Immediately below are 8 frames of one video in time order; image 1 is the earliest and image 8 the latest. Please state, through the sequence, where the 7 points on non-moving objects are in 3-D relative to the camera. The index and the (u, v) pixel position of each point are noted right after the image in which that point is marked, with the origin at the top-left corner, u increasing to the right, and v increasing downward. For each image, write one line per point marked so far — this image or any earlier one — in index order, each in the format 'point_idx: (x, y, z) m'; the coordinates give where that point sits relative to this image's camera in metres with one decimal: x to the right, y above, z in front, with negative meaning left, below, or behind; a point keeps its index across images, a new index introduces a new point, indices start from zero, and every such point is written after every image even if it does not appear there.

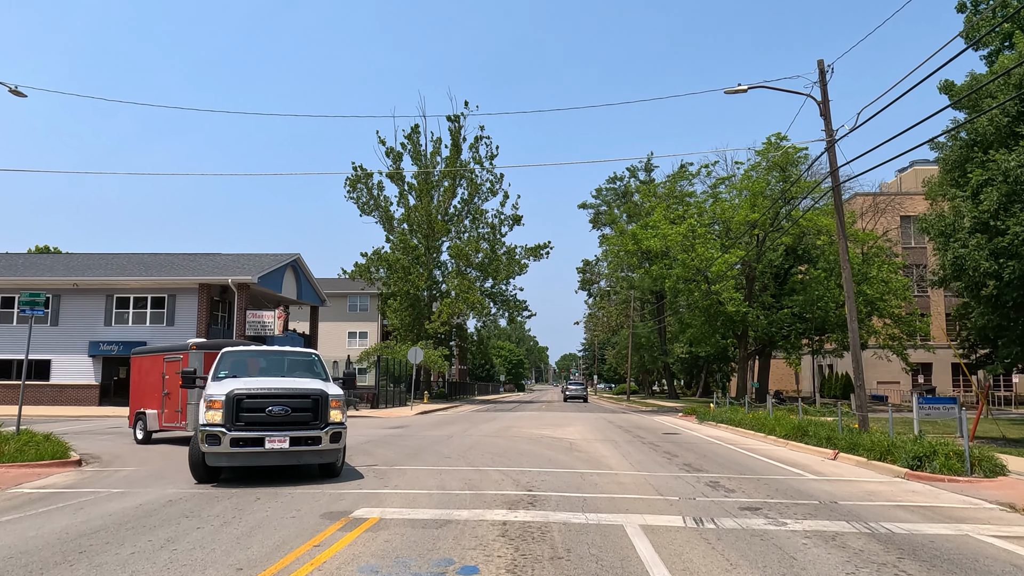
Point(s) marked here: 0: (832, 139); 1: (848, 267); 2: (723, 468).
0: (+7.3, +3.4, +17.5) m
1: (+7.6, +0.5, +17.4) m
2: (+3.6, -3.0, +12.9) m
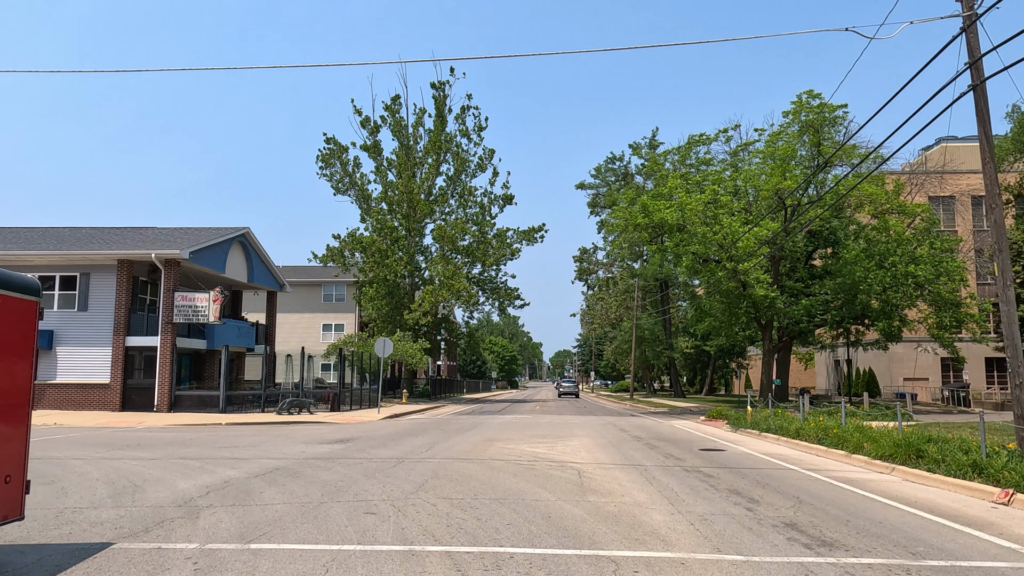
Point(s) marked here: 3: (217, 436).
0: (+7.0, +4.2, +11.6) m
1: (+7.3, +1.2, +11.6) m
2: (+3.3, -2.3, +7.0) m
3: (-6.9, -3.6, +18.3) m
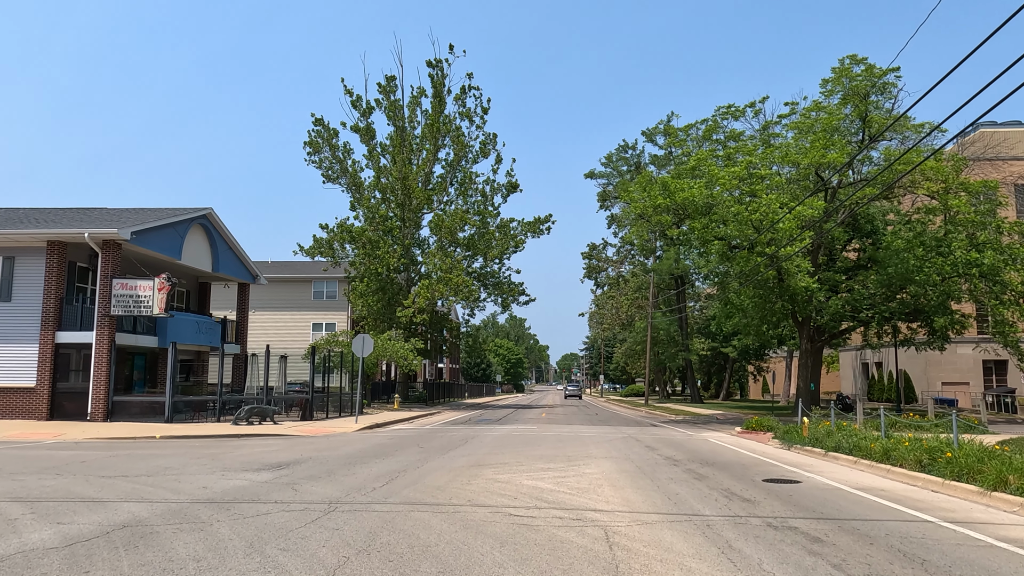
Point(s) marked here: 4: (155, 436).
0: (+6.9, +4.6, +7.3) m
1: (+7.2, +1.7, +7.2) m
2: (+3.1, -1.8, +2.7) m
3: (-7.0, -3.1, +14.1) m
4: (-9.0, -3.7, +19.3) m
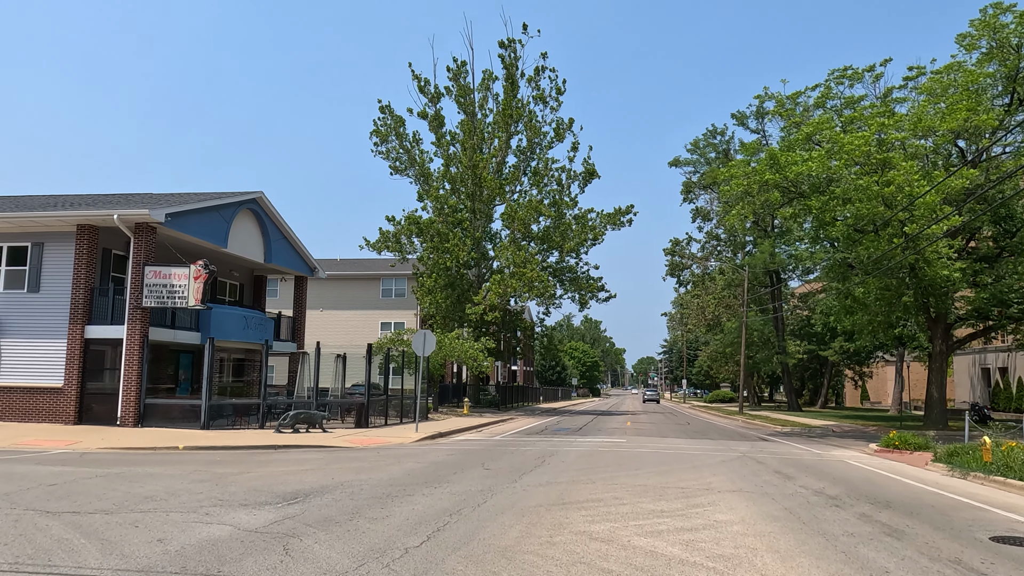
0: (+7.4, +5.0, +3.0) m
1: (+7.8, +2.1, +2.9) m
2: (+3.3, -1.4, -1.2) m
3: (-5.7, -2.8, +11.1) m
4: (-7.2, -3.4, +16.5) m
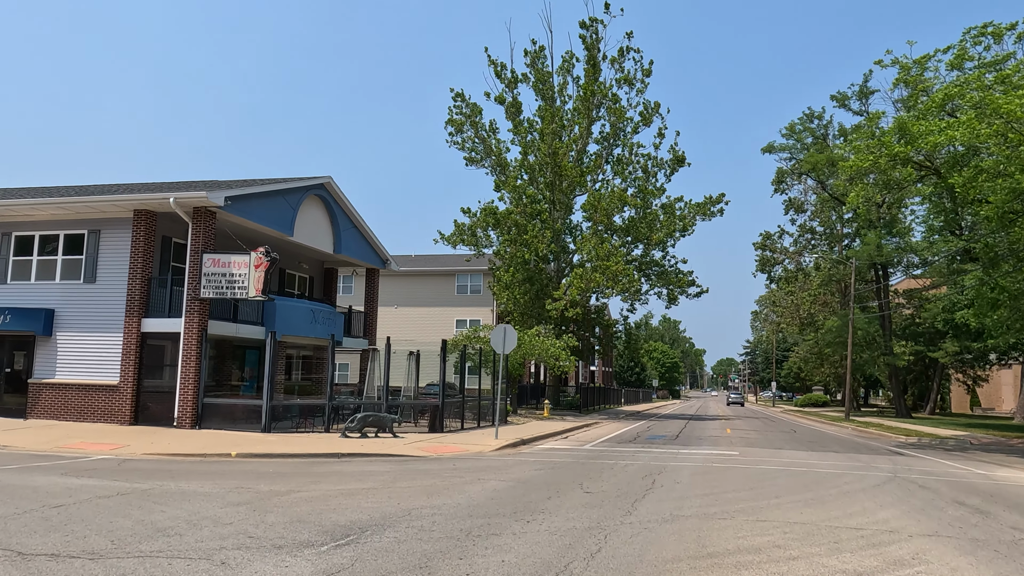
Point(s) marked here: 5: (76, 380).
0: (+7.9, +5.3, -0.2) m
1: (+8.2, +2.4, -0.3) m
2: (+3.4, -1.1, -4.0) m
3: (-4.4, -2.5, +9.1) m
4: (-5.3, -3.1, +14.6) m
5: (-10.9, -2.3, +19.3) m
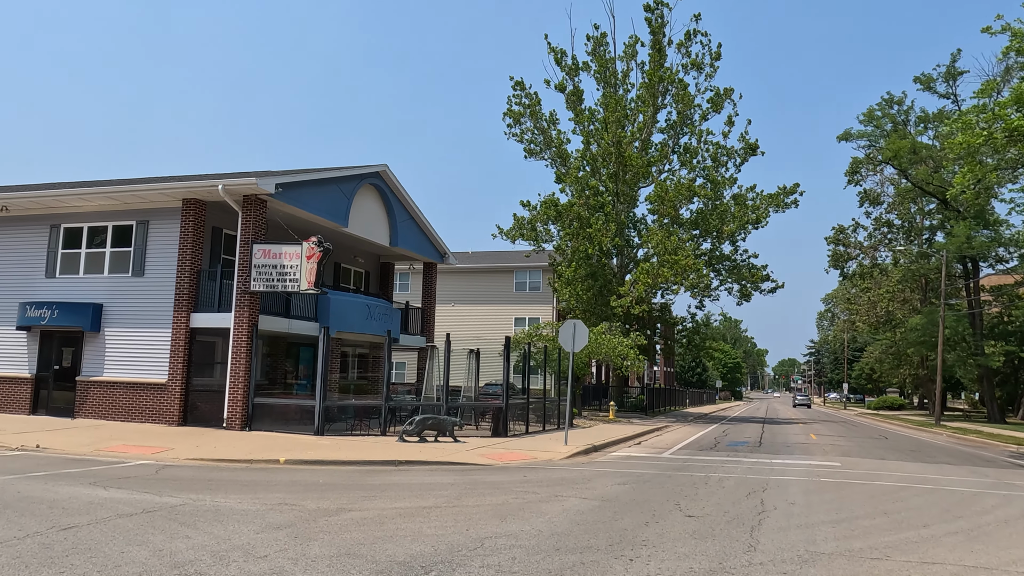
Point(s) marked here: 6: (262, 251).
0: (+8.1, +5.5, -2.4) m
1: (+8.4, +2.6, -2.5) m
2: (+3.3, -0.9, -5.8) m
3: (-3.5, -2.3, +7.8) m
4: (-4.0, -3.0, +13.3) m
5: (-9.3, -2.2, +18.4) m
6: (-5.8, +0.8, +17.8) m
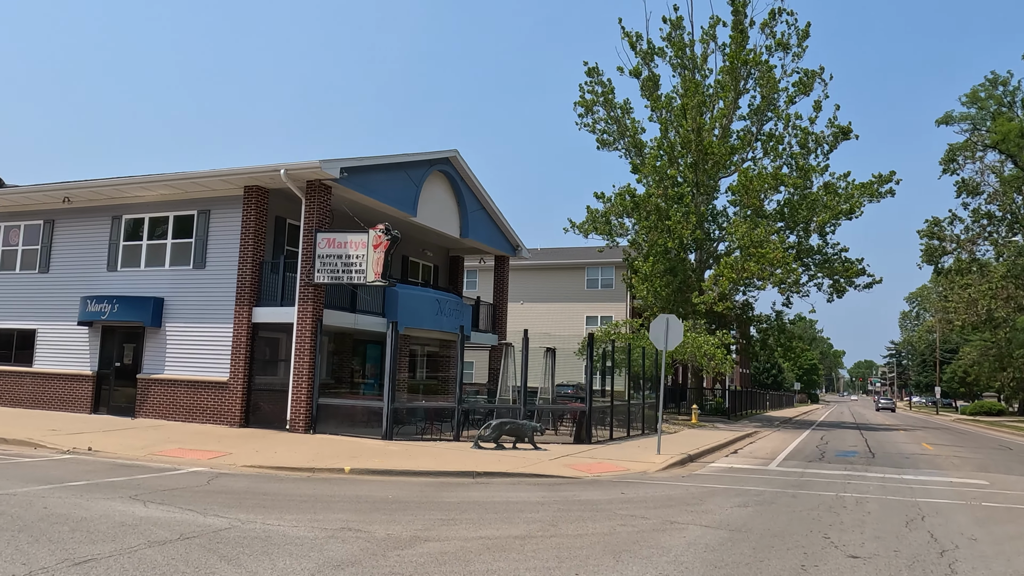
0: (+8.1, +5.7, -4.7) m
1: (+8.5, +2.8, -4.8) m
2: (+3.1, -0.7, -7.7) m
3: (-2.5, -2.2, +6.4) m
4: (-2.6, -2.8, +12.0) m
5: (-7.4, -2.0, +17.4) m
6: (-4.0, +1.0, +16.5) m
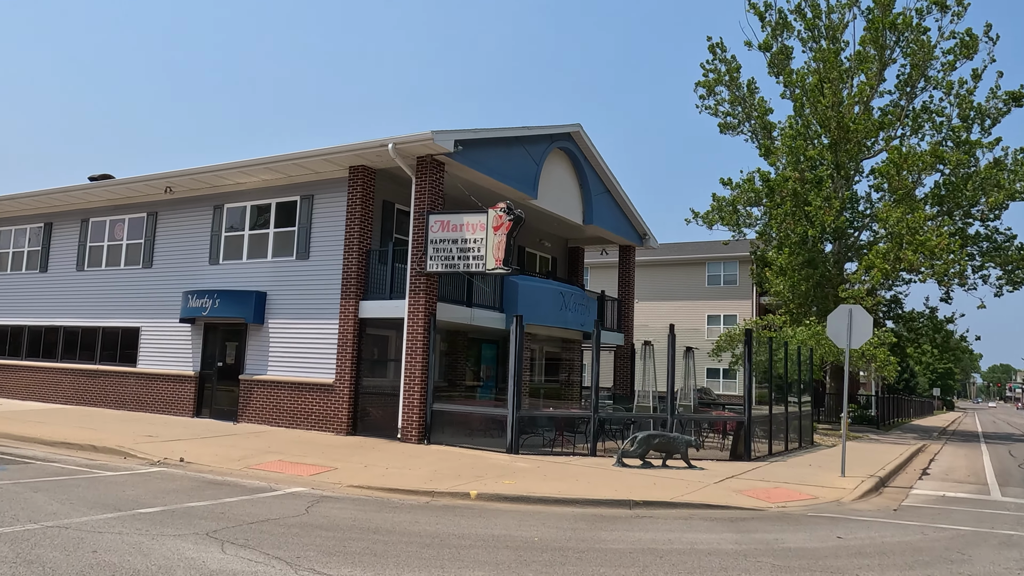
0: (+7.8, +6.1, -8.1) m
1: (+8.2, +3.2, -8.3) m
2: (+2.5, -0.4, -10.5) m
3: (-1.2, -1.9, +4.3) m
4: (-0.5, -2.6, +9.8) m
5: (-4.6, -1.8, +15.9) m
6: (-1.3, +1.2, +14.5) m
